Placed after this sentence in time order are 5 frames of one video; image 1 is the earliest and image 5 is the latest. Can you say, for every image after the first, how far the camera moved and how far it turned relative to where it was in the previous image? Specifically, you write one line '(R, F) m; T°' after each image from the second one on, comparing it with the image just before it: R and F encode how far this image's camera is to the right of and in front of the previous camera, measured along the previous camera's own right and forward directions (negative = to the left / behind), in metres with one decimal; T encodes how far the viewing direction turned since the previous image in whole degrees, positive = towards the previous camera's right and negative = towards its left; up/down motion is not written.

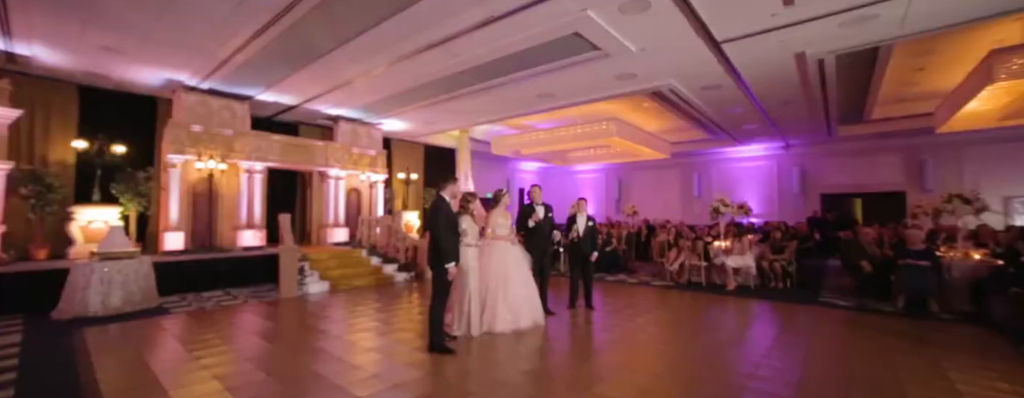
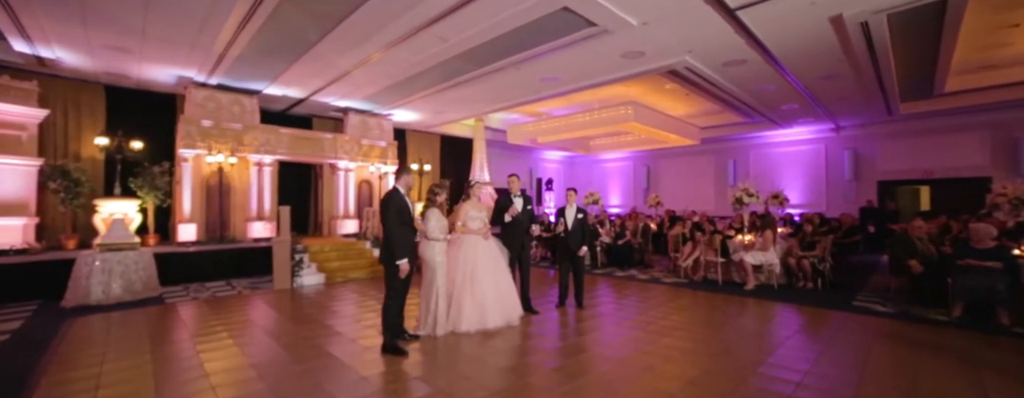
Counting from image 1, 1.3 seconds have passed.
(+0.7, +0.3) m; -6°
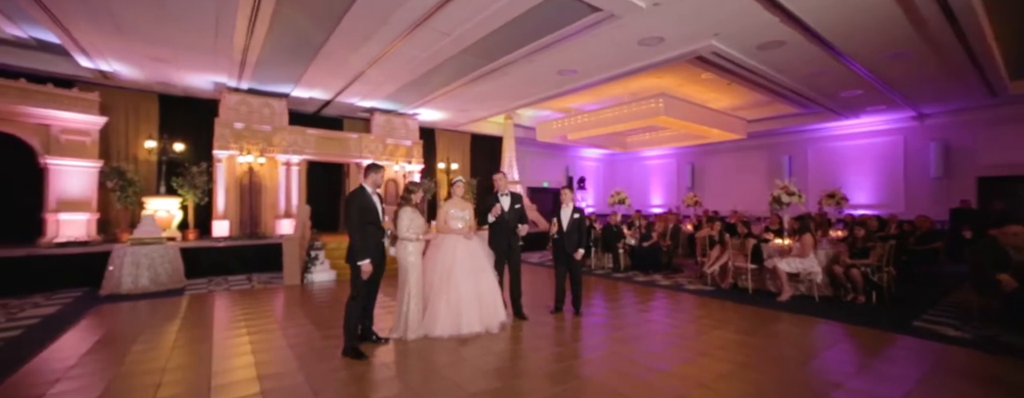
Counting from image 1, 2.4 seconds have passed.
(+0.7, +0.3) m; -8°
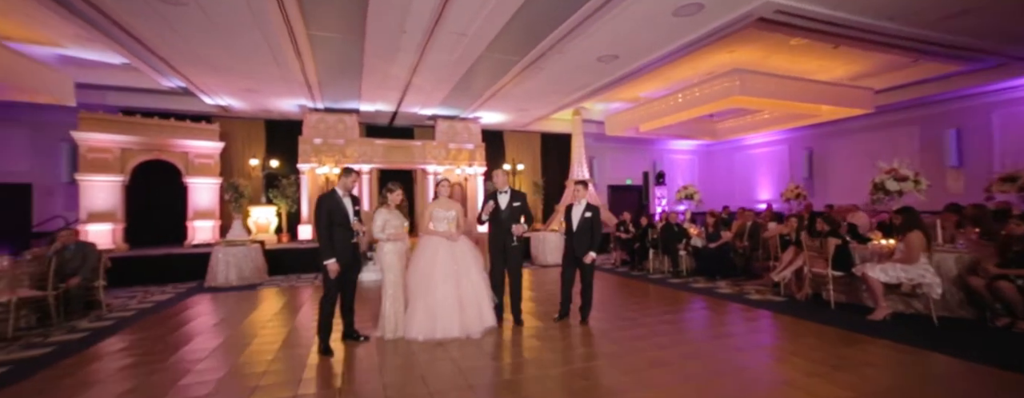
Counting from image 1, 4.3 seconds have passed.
(+1.2, +0.5) m; -16°
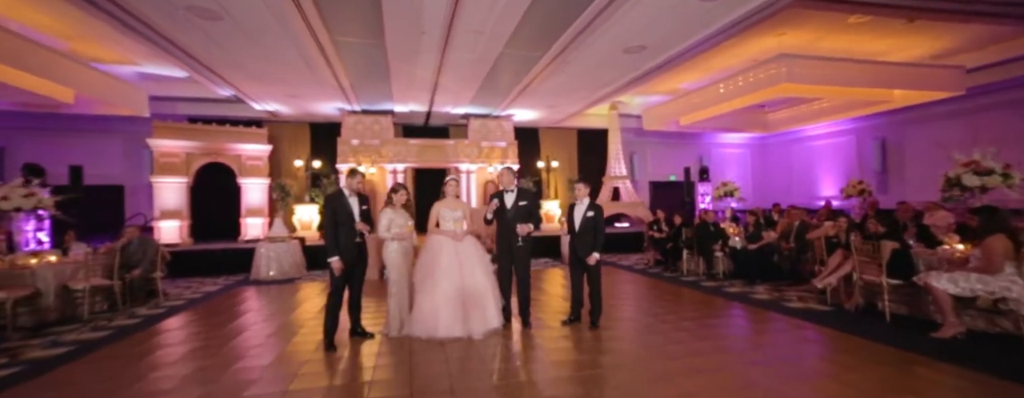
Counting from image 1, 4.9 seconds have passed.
(+0.4, +0.2) m; -7°
